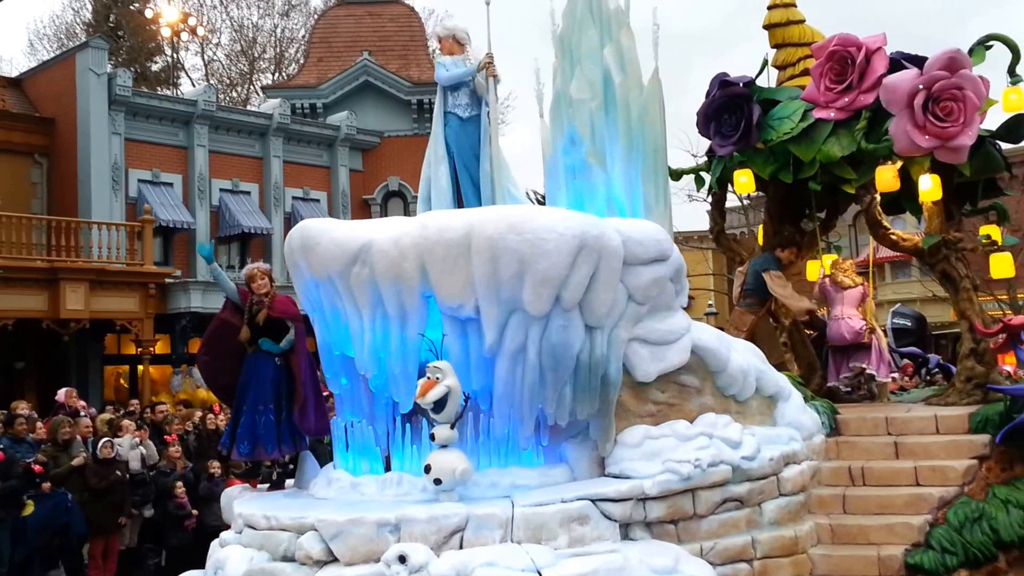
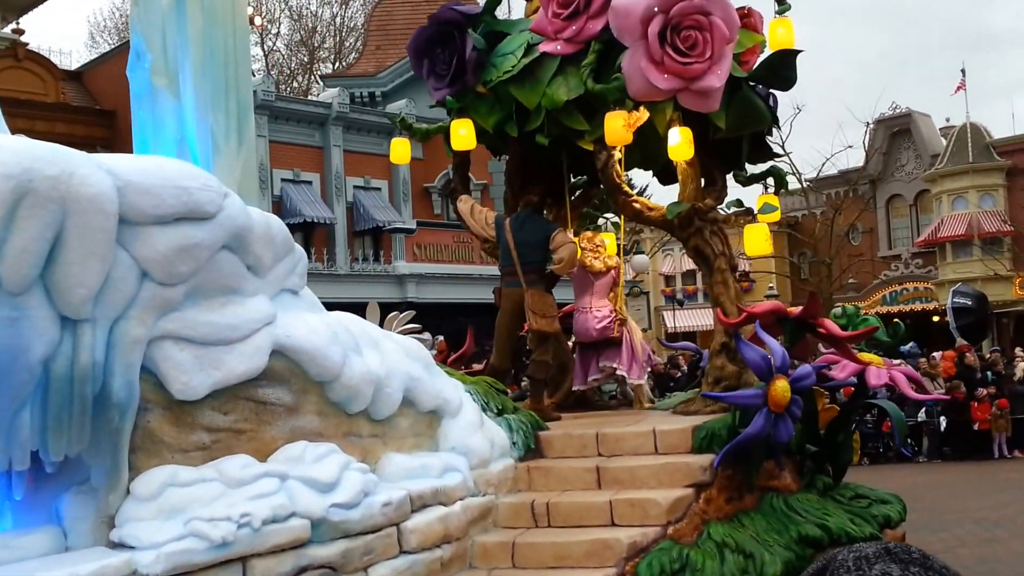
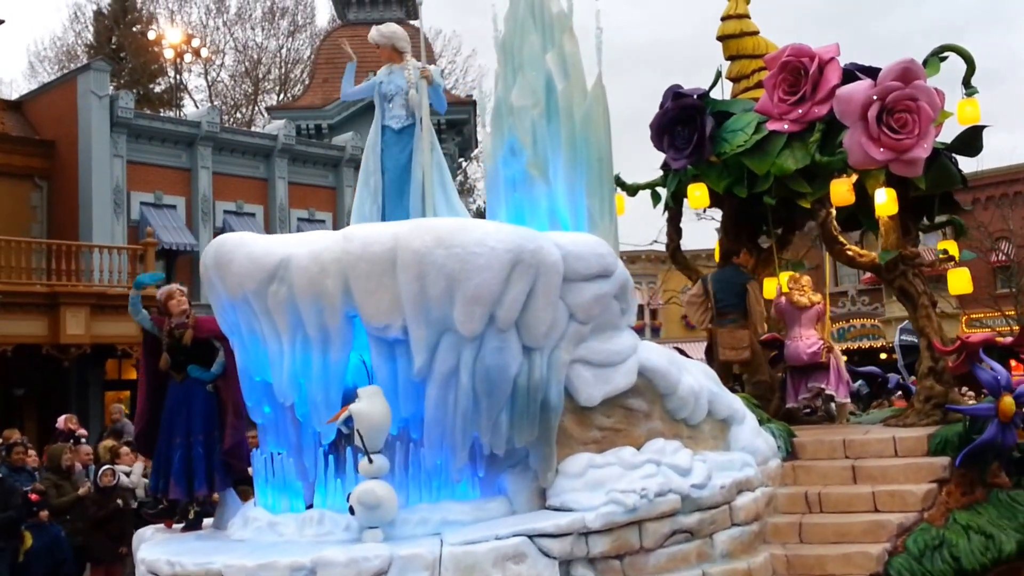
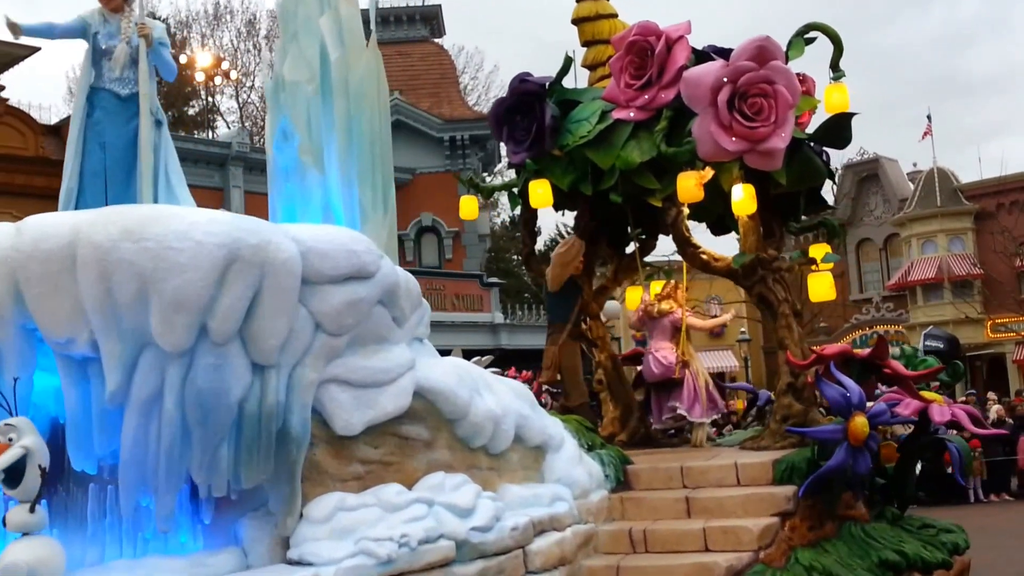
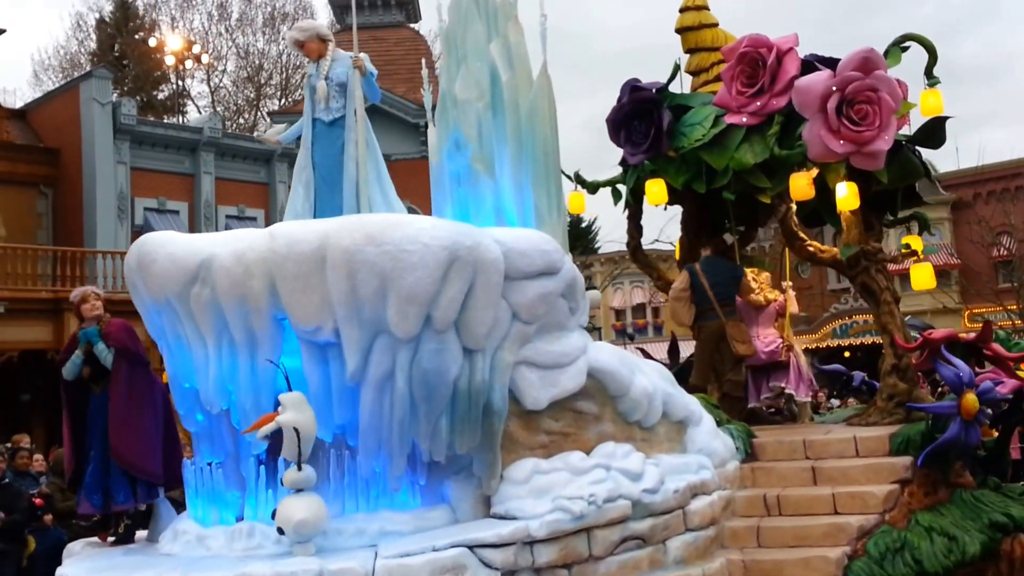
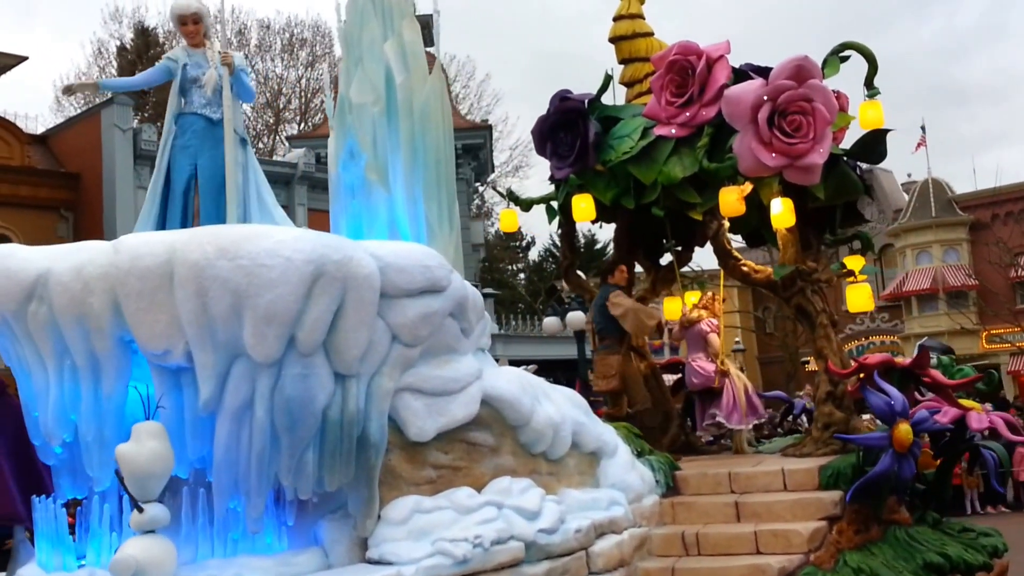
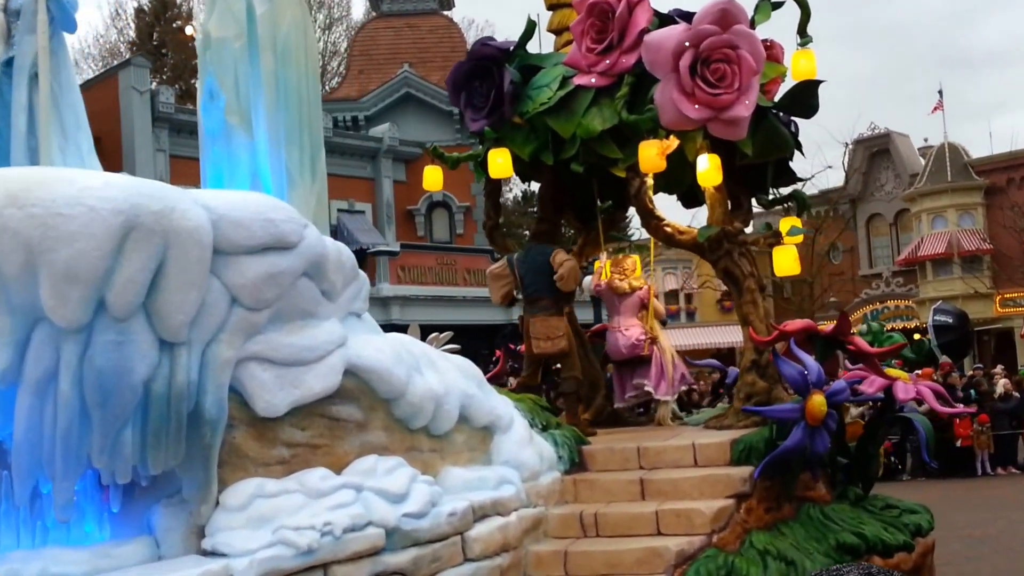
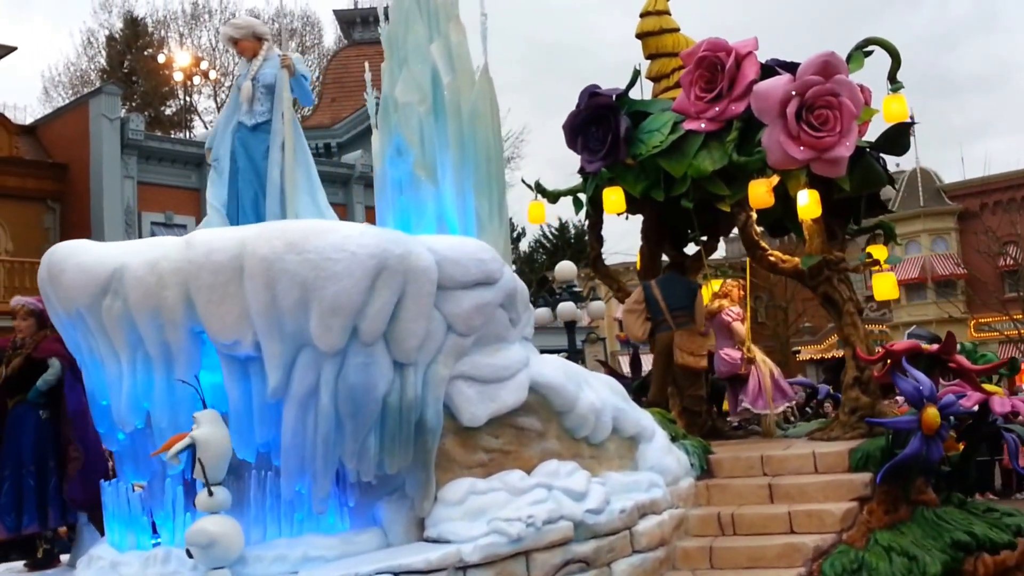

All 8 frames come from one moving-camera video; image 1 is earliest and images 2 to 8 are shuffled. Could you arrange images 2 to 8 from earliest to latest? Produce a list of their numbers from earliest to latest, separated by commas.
3, 5, 8, 6, 4, 7, 2
